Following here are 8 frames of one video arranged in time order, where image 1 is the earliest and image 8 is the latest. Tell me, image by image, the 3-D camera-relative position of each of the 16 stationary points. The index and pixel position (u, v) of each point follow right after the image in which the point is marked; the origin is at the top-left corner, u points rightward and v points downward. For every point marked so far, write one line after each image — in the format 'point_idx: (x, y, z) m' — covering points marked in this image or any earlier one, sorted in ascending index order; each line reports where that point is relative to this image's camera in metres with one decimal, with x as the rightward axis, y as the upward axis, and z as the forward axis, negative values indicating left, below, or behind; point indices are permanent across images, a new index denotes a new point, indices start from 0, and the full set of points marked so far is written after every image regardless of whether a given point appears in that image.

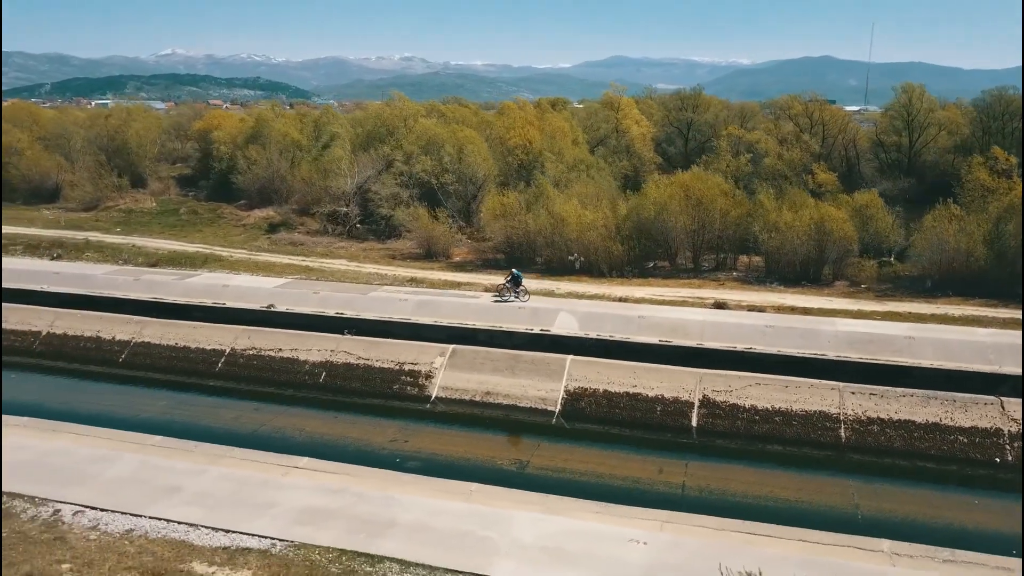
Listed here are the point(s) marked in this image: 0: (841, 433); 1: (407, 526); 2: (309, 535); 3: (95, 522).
0: (+8.0, -3.5, +19.3) m
1: (-1.5, -3.4, +11.4) m
2: (-2.9, -3.5, +11.2) m
3: (-6.0, -3.4, +11.4) m
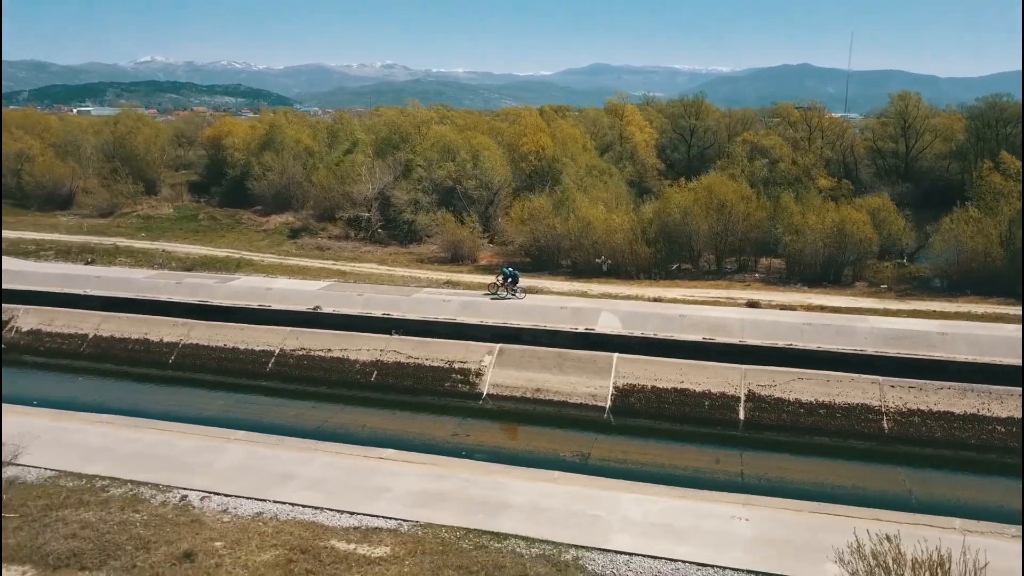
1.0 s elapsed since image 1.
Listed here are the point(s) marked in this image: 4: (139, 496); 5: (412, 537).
0: (+9.5, -3.5, +20.2) m
1: (+0.2, -3.3, +12.2) m
2: (-1.2, -3.4, +11.8) m
3: (-4.4, -3.3, +12.1) m
4: (-5.8, -3.2, +12.3) m
5: (-1.4, -3.5, +11.1) m
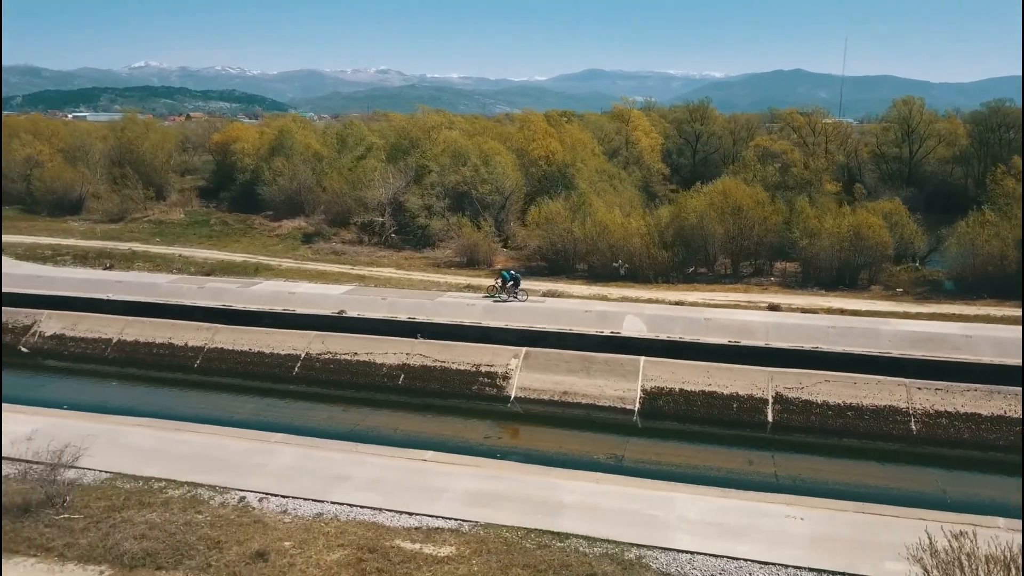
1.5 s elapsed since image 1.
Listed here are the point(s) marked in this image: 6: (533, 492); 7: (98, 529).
0: (+10.3, -3.5, +20.4) m
1: (+1.0, -3.4, +12.3) m
2: (-0.4, -3.4, +12.0) m
3: (-3.5, -3.4, +12.2) m
4: (-4.9, -3.3, +12.5) m
5: (-0.5, -3.5, +11.3) m
6: (+0.4, -3.3, +12.8) m
7: (-5.7, -3.4, +11.0) m
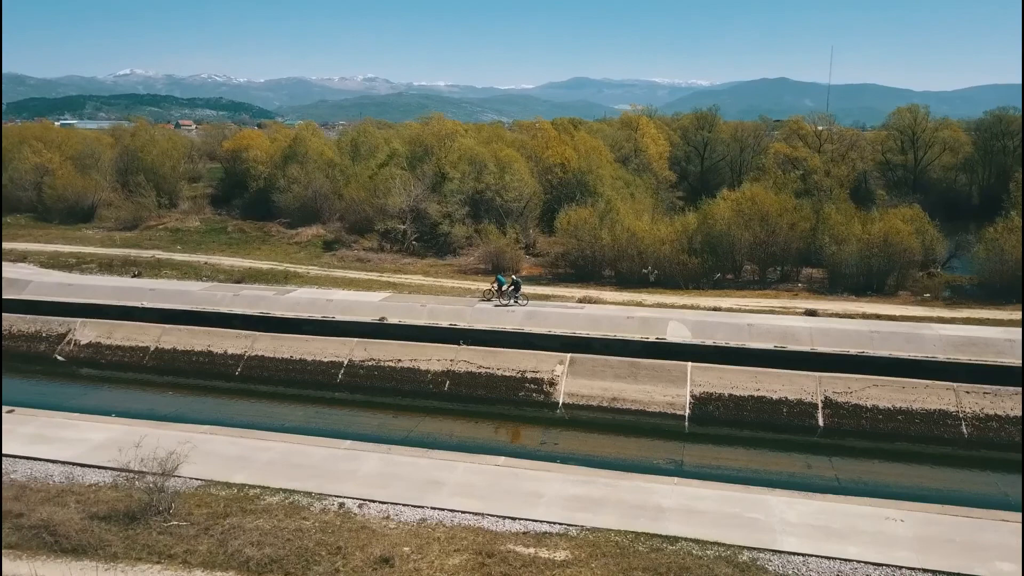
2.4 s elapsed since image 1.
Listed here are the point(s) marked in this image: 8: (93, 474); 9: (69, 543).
0: (+11.7, -3.7, +20.6) m
1: (+2.6, -3.5, +12.4) m
2: (+1.2, -3.5, +12.0) m
3: (-1.9, -3.5, +12.2) m
4: (-3.4, -3.4, +12.4) m
5: (+1.1, -3.6, +11.3) m
6: (+1.9, -3.4, +12.8) m
7: (-4.2, -3.4, +11.0) m
8: (-7.1, -3.1, +13.4) m
9: (-5.8, -3.4, +10.5) m
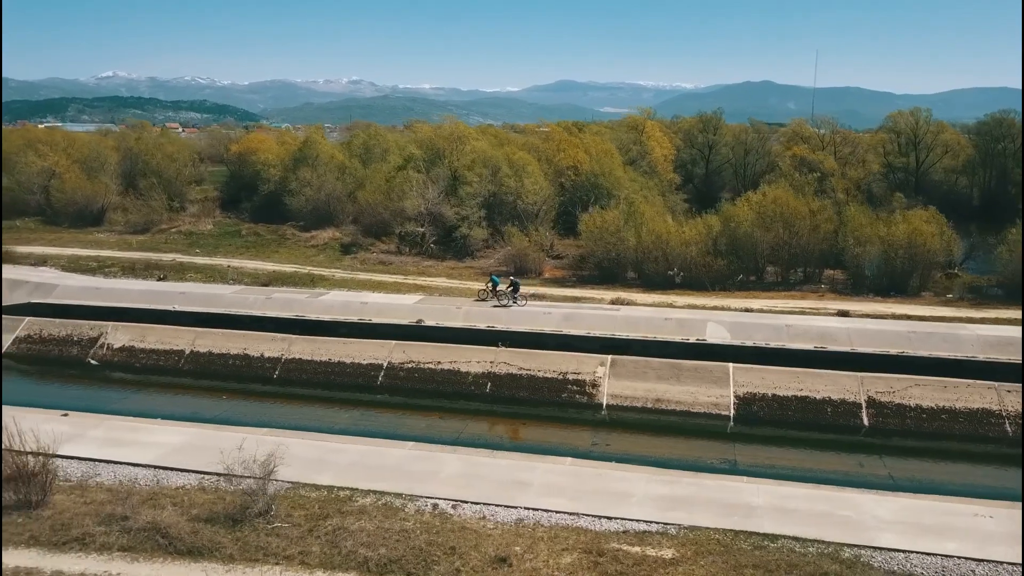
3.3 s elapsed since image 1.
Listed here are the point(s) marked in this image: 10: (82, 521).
0: (+13.1, -3.7, +20.9) m
1: (+4.0, -3.5, +12.5) m
2: (+2.7, -3.5, +12.2) m
3: (-0.5, -3.5, +12.3) m
4: (-1.9, -3.4, +12.5) m
5: (+2.5, -3.6, +11.4) m
6: (+3.4, -3.4, +13.0) m
7: (-2.7, -3.5, +11.0) m
8: (-5.7, -3.2, +13.4) m
9: (-4.3, -3.4, +10.5) m
10: (-6.1, -3.3, +11.2) m
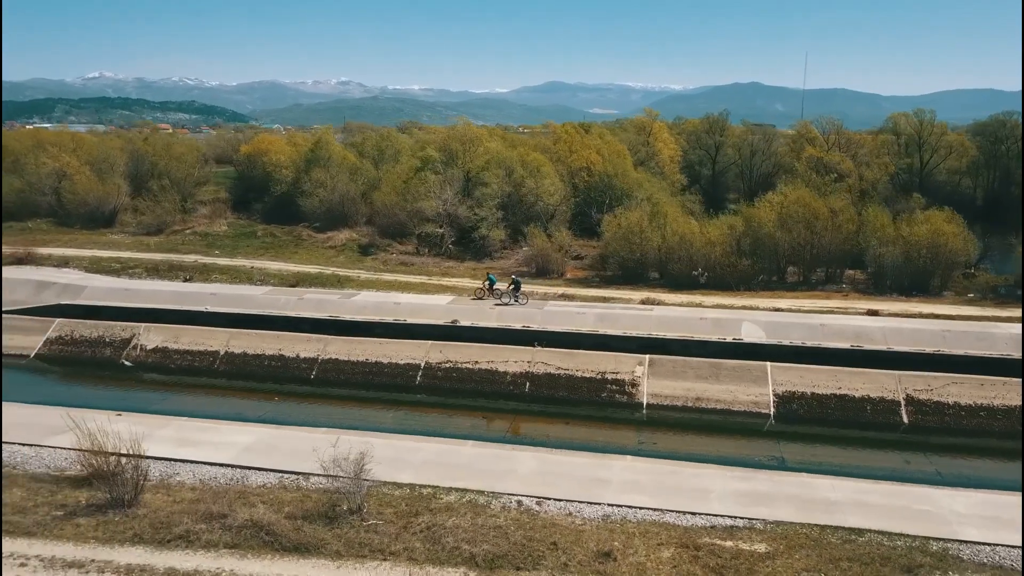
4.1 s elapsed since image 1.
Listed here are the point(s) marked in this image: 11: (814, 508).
0: (+14.3, -3.7, +21.2) m
1: (+5.4, -3.5, +12.7) m
2: (+4.0, -3.5, +12.3) m
3: (+0.9, -3.5, +12.4) m
4: (-0.6, -3.4, +12.6) m
5: (+3.9, -3.6, +11.6) m
6: (+4.7, -3.4, +13.2) m
7: (-1.3, -3.5, +11.1) m
8: (-4.4, -3.2, +13.5) m
9: (-3.0, -3.4, +10.6) m
10: (-4.7, -3.3, +11.3) m
11: (+4.8, -3.5, +12.6) m
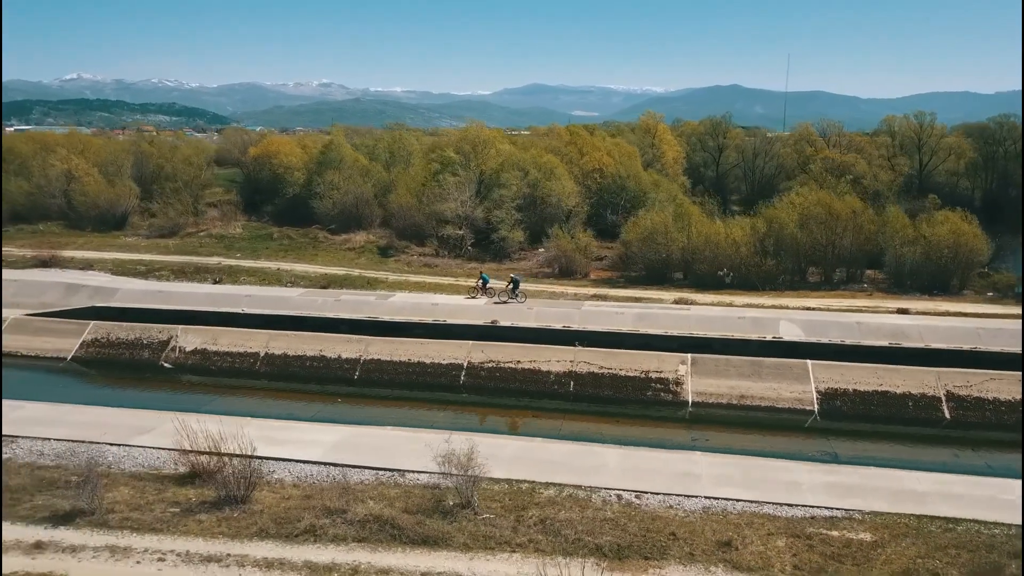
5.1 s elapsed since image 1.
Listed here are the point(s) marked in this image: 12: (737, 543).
0: (+15.7, -3.6, +21.8) m
1: (+7.0, -3.4, +13.1) m
2: (+5.6, -3.5, +12.7) m
3: (+2.5, -3.4, +12.7) m
4: (+1.0, -3.4, +12.9) m
5: (+5.5, -3.6, +12.0) m
6: (+6.3, -3.3, +13.5) m
7: (+0.3, -3.4, +11.4) m
8: (-2.8, -3.2, +13.7) m
9: (-1.3, -3.4, +10.8) m
10: (-3.1, -3.3, +11.5) m
11: (+6.4, -3.4, +12.9) m
12: (+3.1, -3.5, +10.9) m
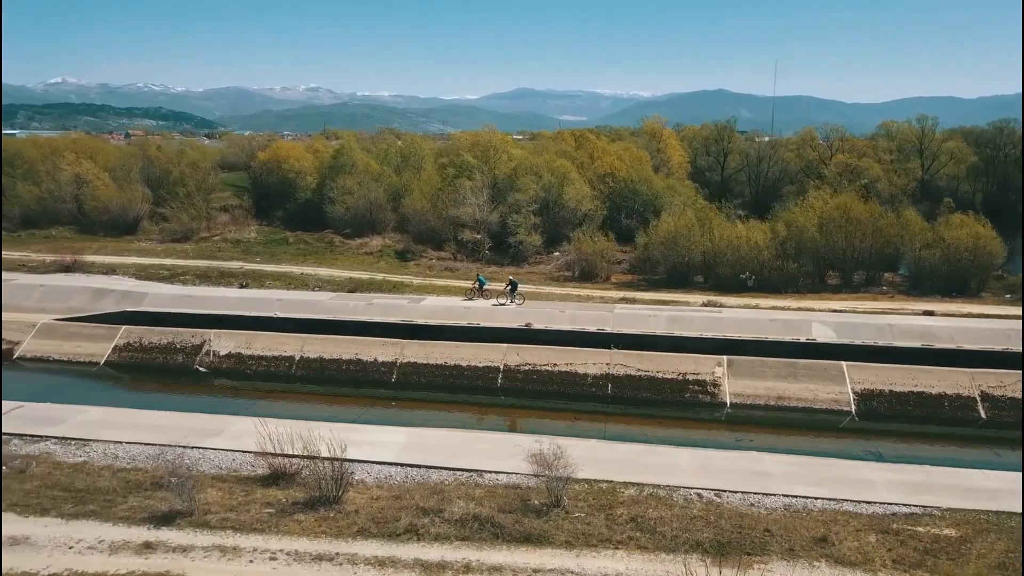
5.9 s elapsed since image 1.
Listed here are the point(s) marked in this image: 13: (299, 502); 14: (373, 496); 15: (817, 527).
0: (+17.0, -3.6, +22.2) m
1: (+8.3, -3.4, +13.4) m
2: (+7.0, -3.5, +13.0) m
3: (+3.8, -3.5, +12.9) m
4: (+2.4, -3.4, +13.1) m
5: (+6.9, -3.6, +12.3) m
6: (+7.6, -3.3, +13.8) m
7: (+1.7, -3.5, +11.6) m
8: (-1.4, -3.2, +13.9) m
9: (+0.1, -3.4, +11.0) m
10: (-1.7, -3.3, +11.7) m
11: (+7.8, -3.5, +13.2) m
12: (+4.4, -3.5, +11.1) m
13: (-3.3, -3.3, +12.3) m
14: (-2.2, -3.3, +12.6) m
15: (+4.4, -3.5, +11.6) m
